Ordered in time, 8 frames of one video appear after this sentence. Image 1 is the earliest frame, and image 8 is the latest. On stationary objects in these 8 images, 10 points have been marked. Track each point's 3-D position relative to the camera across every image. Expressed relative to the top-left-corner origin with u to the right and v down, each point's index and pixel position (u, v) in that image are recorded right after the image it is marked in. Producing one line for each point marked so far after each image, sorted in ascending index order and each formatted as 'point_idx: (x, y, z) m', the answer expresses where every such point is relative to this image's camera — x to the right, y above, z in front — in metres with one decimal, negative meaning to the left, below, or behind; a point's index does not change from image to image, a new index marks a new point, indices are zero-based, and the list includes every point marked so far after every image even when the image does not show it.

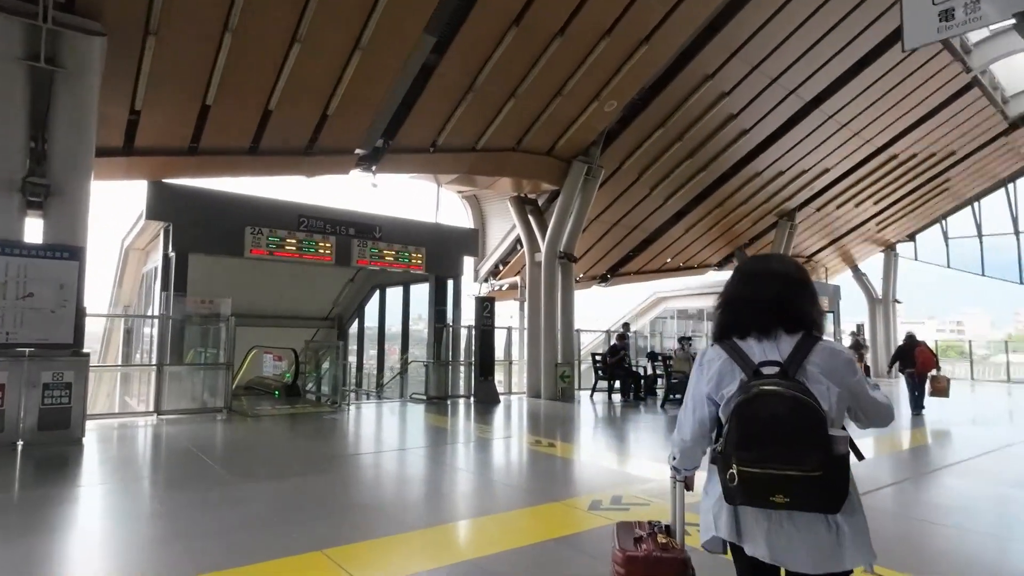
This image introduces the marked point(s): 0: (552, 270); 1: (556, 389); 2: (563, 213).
0: (+1.0, +0.4, +13.1) m
1: (+1.0, -2.4, +12.9) m
2: (+1.2, +1.8, +12.9) m
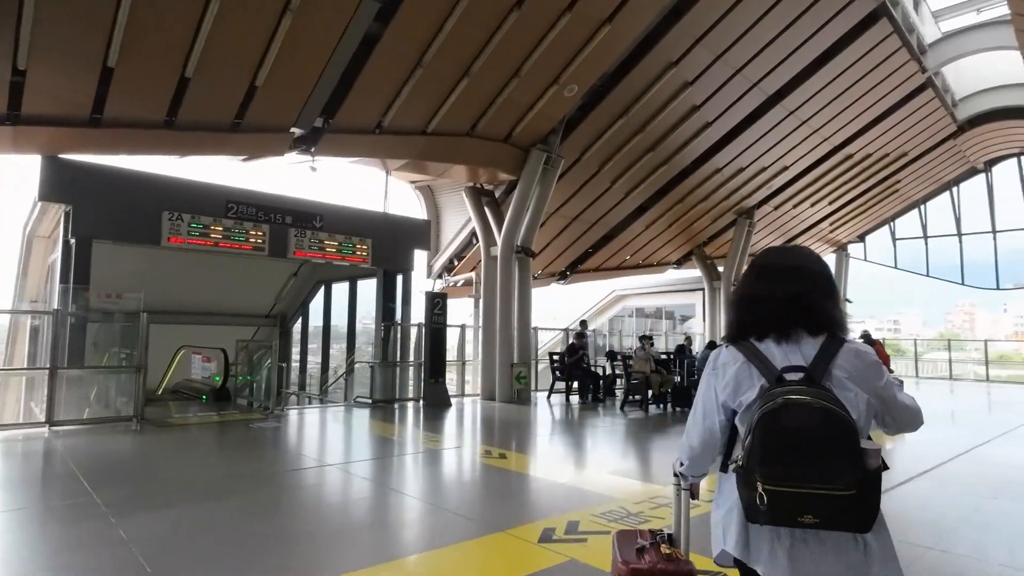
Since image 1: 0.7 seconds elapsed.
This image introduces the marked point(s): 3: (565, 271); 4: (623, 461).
0: (-0.1, +0.5, +12.4) m
1: (0.0, -2.3, +12.2) m
2: (+0.2, +1.9, +12.2) m
3: (+1.7, +0.5, +17.7) m
4: (+1.6, -2.4, +7.7) m
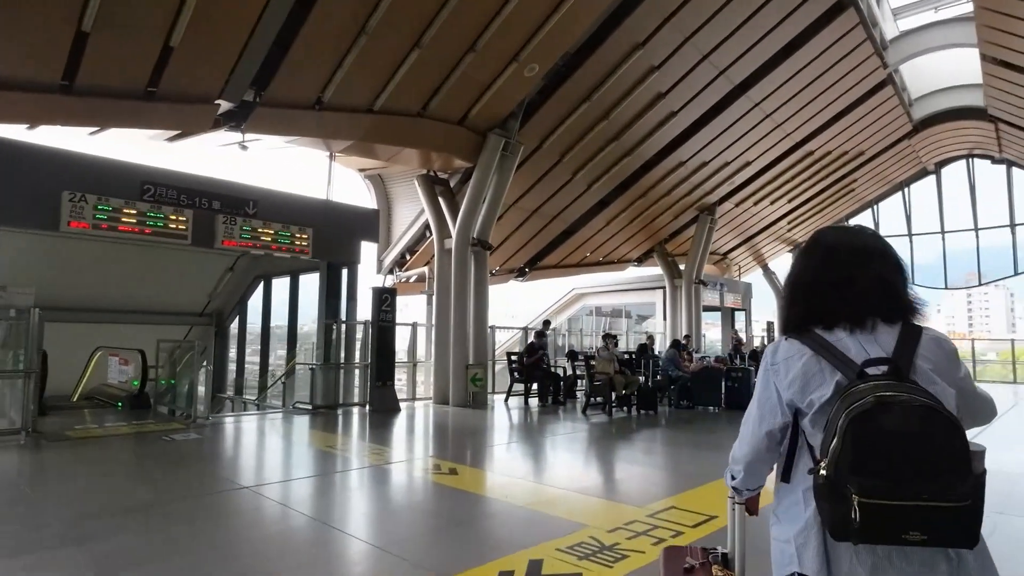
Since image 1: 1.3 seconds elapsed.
0: (-1.0, +0.6, +11.5) m
1: (-1.0, -2.2, +11.3) m
2: (-0.7, +2.0, +11.3) m
3: (+0.4, +0.6, +17.0) m
4: (+1.0, -2.4, +7.0) m
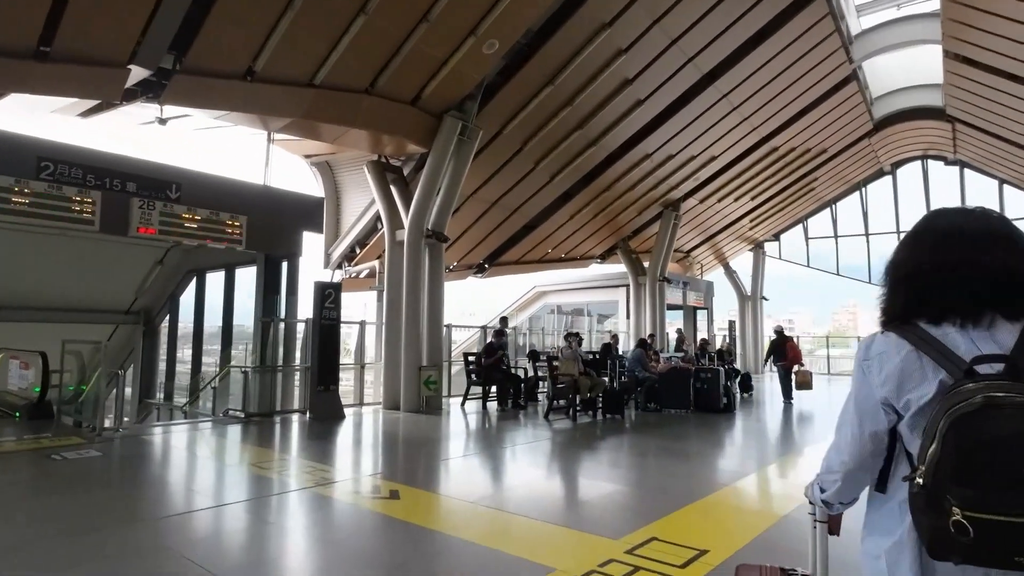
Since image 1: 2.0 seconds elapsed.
0: (-1.9, +0.7, +10.6) m
1: (-1.8, -2.1, +10.5) m
2: (-1.6, +2.0, +10.5) m
3: (-0.9, +0.7, +16.2) m
4: (+0.4, -2.3, +6.2) m
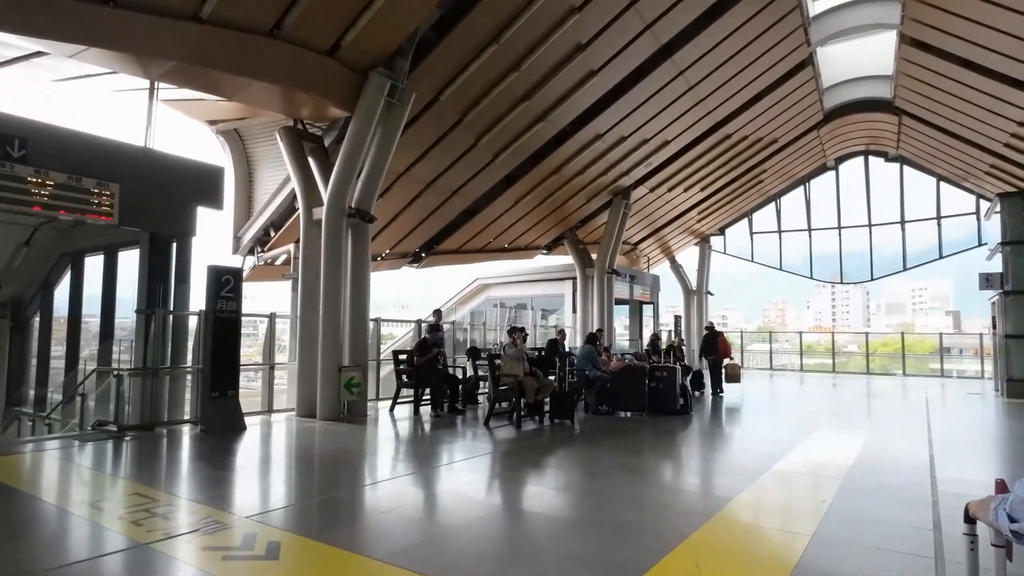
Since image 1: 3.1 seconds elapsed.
0: (-2.9, +0.9, +9.1) m
1: (-2.9, -1.9, +9.0) m
2: (-2.6, +2.2, +9.0) m
3: (-2.5, +1.0, +14.8) m
4: (-0.2, -2.1, +5.0) m
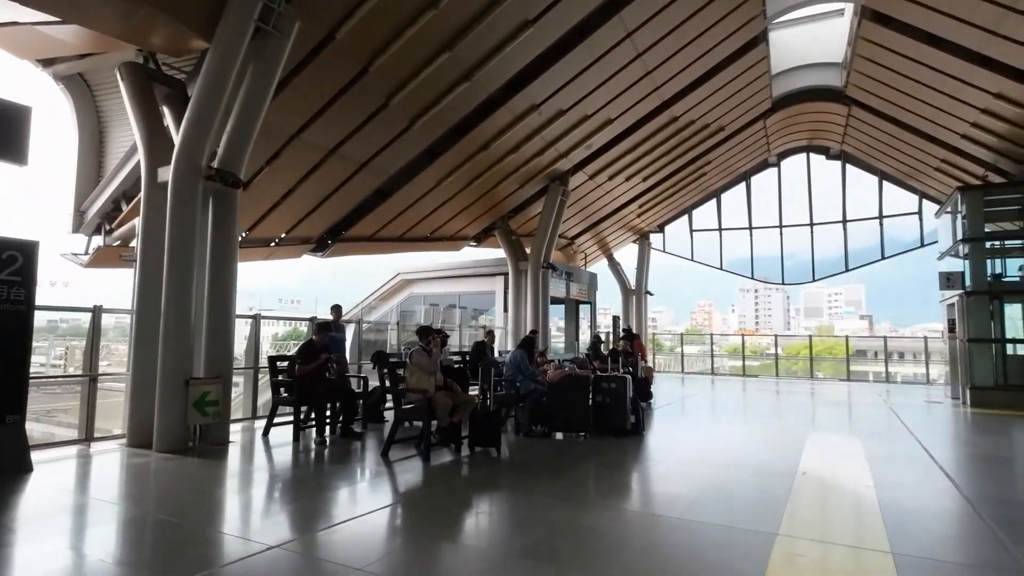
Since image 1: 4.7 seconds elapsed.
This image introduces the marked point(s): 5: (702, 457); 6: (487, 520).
0: (-4.0, +1.1, +6.8) m
1: (-4.0, -1.7, +6.7) m
2: (-3.7, +2.4, +6.7) m
3: (-4.3, +1.1, +12.5) m
4: (-0.9, -2.0, +3.1) m
5: (+2.5, -2.2, +7.1) m
6: (-0.3, -2.0, +4.7) m
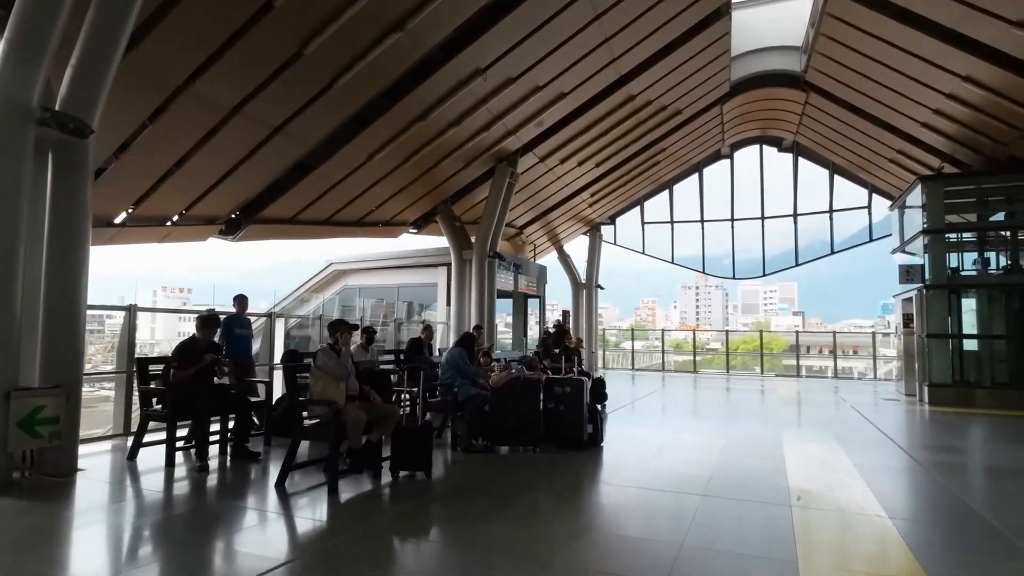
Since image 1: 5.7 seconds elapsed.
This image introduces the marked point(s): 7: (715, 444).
0: (-4.7, +1.3, +5.2) m
1: (-4.6, -1.6, +5.1) m
2: (-4.3, +2.6, +5.1) m
3: (-5.5, +1.4, +10.8) m
4: (-1.2, -1.8, +1.7) m
5: (+1.7, -2.1, +6.1) m
6: (-0.7, -1.9, +3.4) m
7: (+3.0, -2.3, +8.1) m
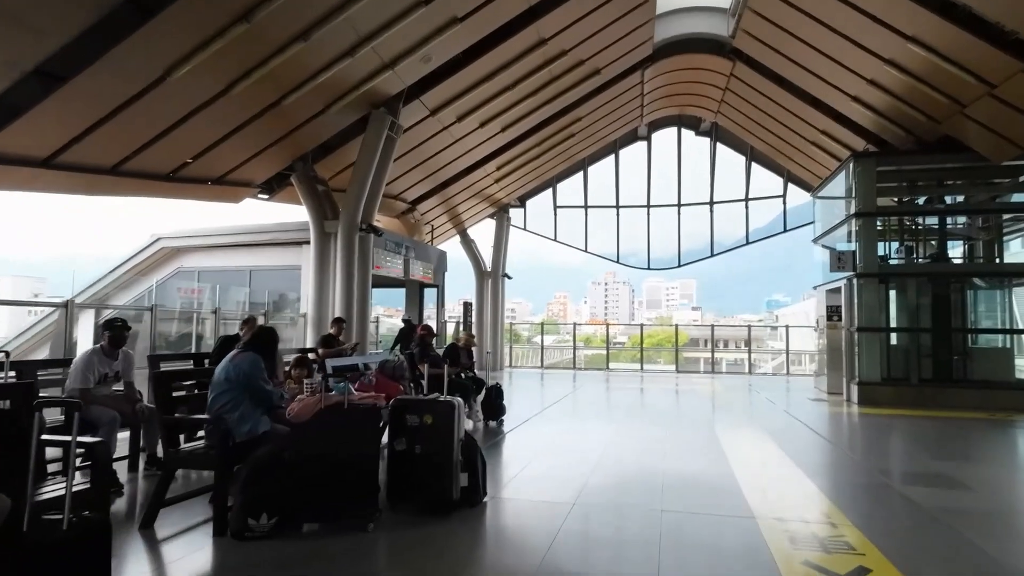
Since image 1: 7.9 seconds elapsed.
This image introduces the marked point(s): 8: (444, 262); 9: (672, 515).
0: (-5.7, +1.5, +1.8) m
1: (-5.6, -1.3, +1.7) m
2: (-5.3, +2.9, +1.8) m
3: (-7.3, +1.7, +7.2) m
4: (-1.7, -1.6, -1.0) m
5: (+0.5, -1.8, +3.8) m
6: (-1.5, -1.6, +0.7) m
7: (+1.5, -2.1, +5.9) m
8: (-2.2, +0.8, +17.6) m
9: (+1.3, -1.9, +4.5) m
